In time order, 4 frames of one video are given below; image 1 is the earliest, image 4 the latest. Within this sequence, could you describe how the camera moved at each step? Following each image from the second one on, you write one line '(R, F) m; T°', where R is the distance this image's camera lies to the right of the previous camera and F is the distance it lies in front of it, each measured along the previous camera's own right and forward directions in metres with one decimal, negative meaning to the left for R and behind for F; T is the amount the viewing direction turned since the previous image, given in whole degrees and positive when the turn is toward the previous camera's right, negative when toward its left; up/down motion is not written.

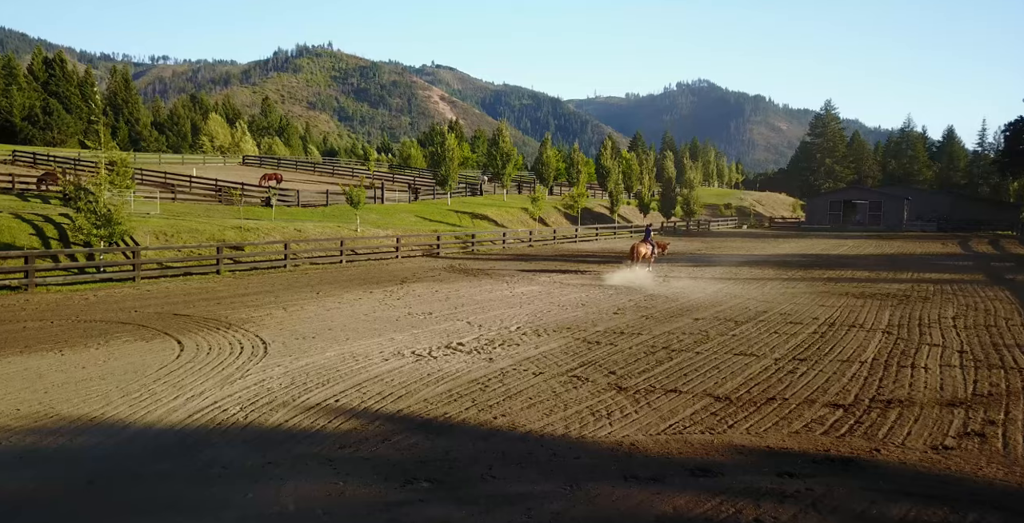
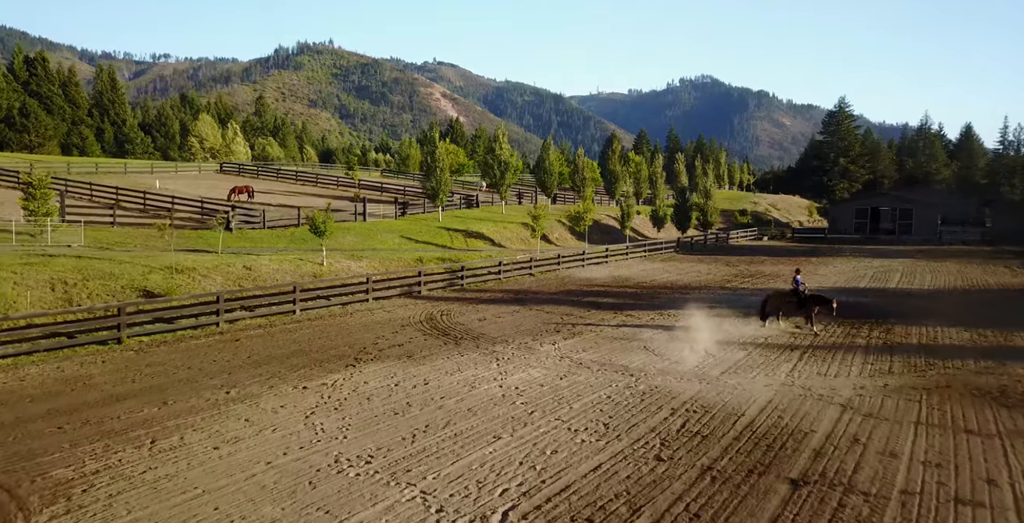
(+0.2, +5.0) m; 0°
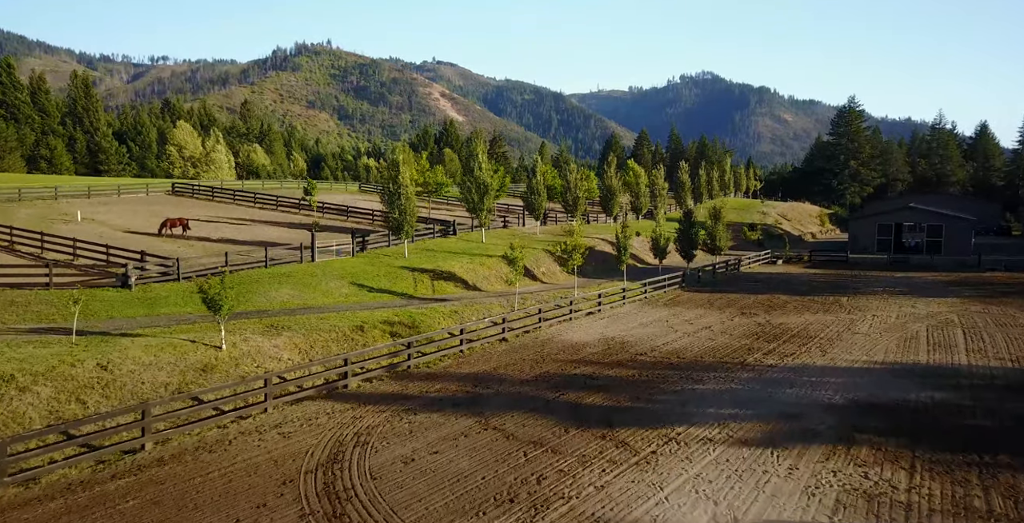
(+1.2, +6.1) m; 0°
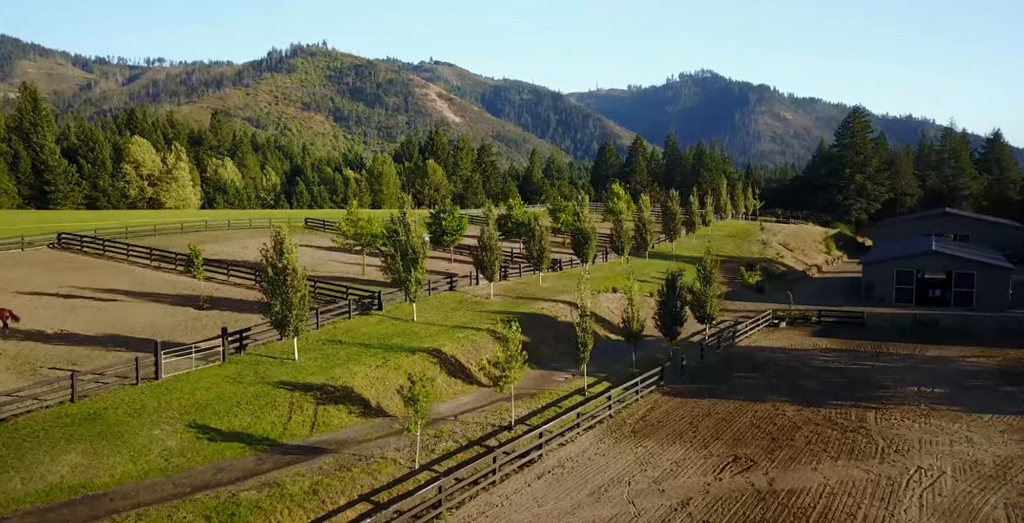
(+3.0, +8.7) m; 0°
